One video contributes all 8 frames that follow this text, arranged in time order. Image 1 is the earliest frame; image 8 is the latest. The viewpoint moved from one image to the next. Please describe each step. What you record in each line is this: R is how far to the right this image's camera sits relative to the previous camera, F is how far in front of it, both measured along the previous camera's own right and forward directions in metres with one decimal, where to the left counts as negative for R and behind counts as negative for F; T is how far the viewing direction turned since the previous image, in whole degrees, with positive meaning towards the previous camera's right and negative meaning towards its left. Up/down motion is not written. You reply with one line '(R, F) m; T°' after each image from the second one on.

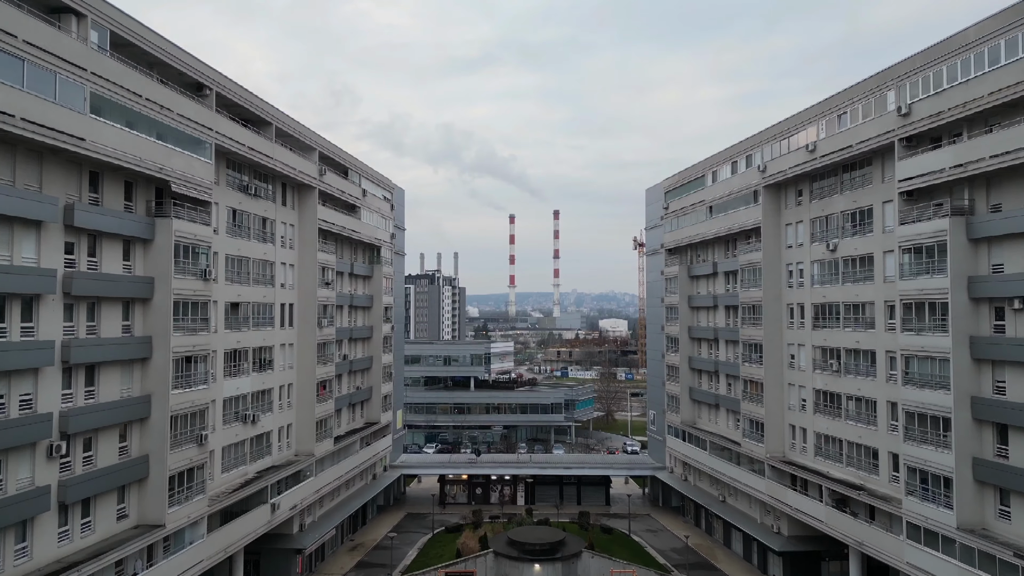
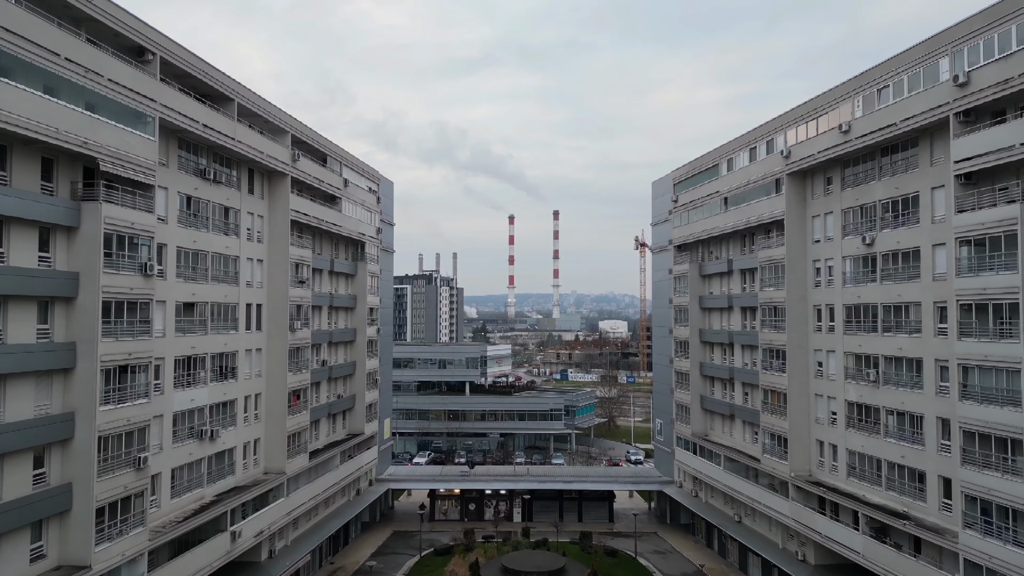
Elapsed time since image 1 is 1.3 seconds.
(+0.2, +3.5) m; 0°
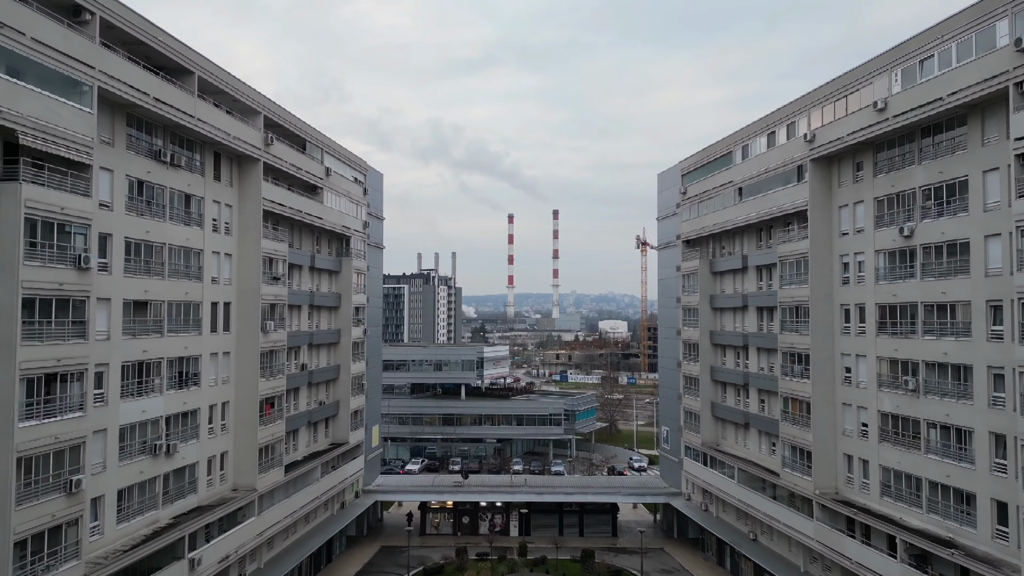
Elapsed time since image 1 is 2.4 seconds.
(+0.2, +2.8) m; 0°
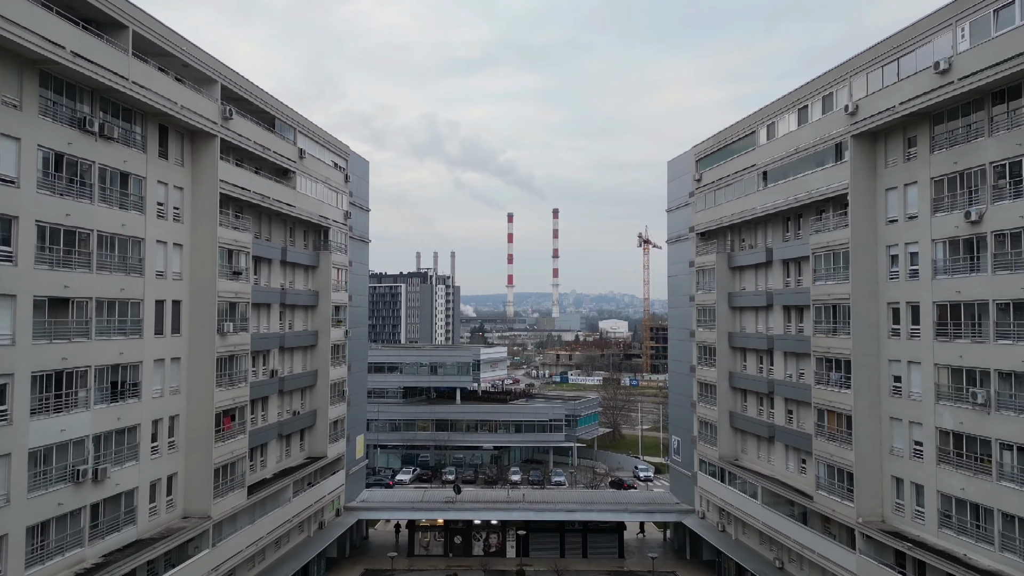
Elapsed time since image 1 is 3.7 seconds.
(+0.2, +3.7) m; 0°
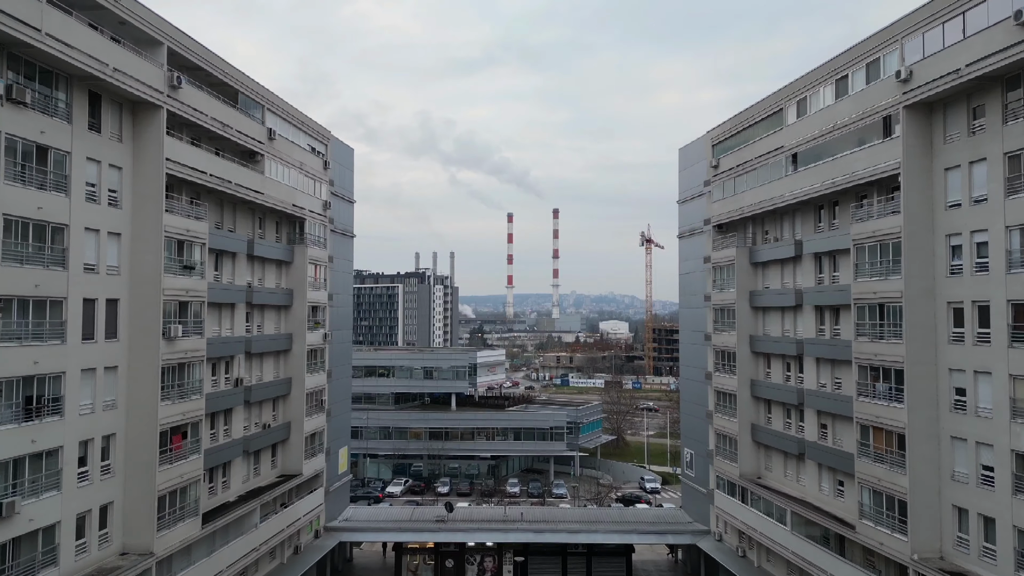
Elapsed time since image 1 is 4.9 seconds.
(+0.2, +3.4) m; 0°
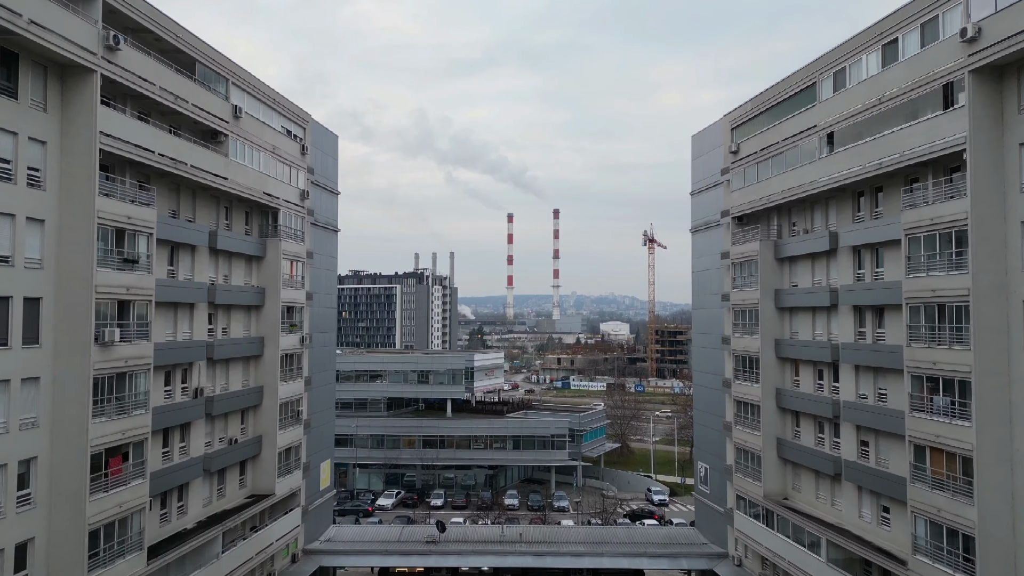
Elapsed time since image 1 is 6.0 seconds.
(+0.1, +3.1) m; 0°
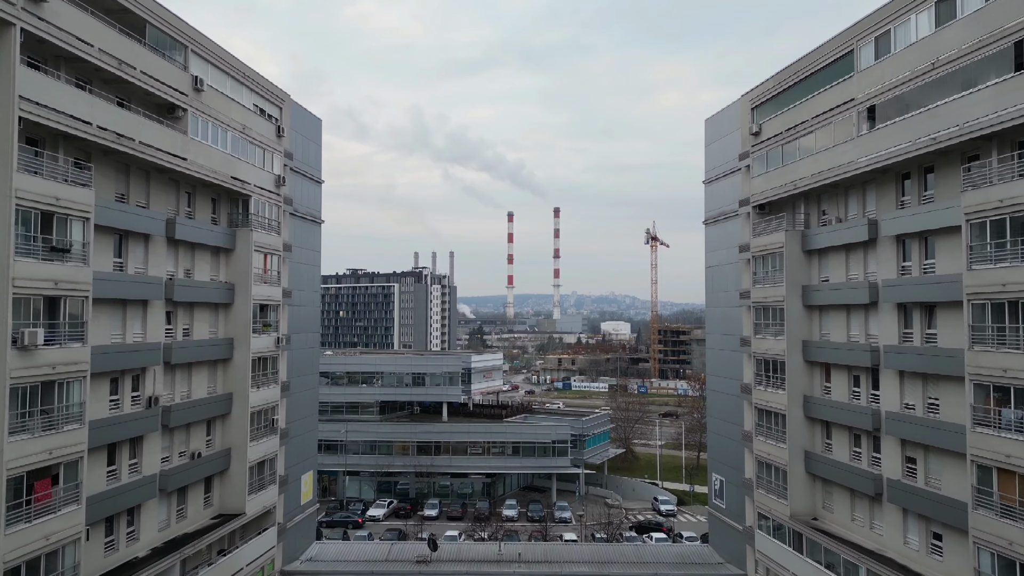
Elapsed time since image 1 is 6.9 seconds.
(+0.1, +2.7) m; 0°
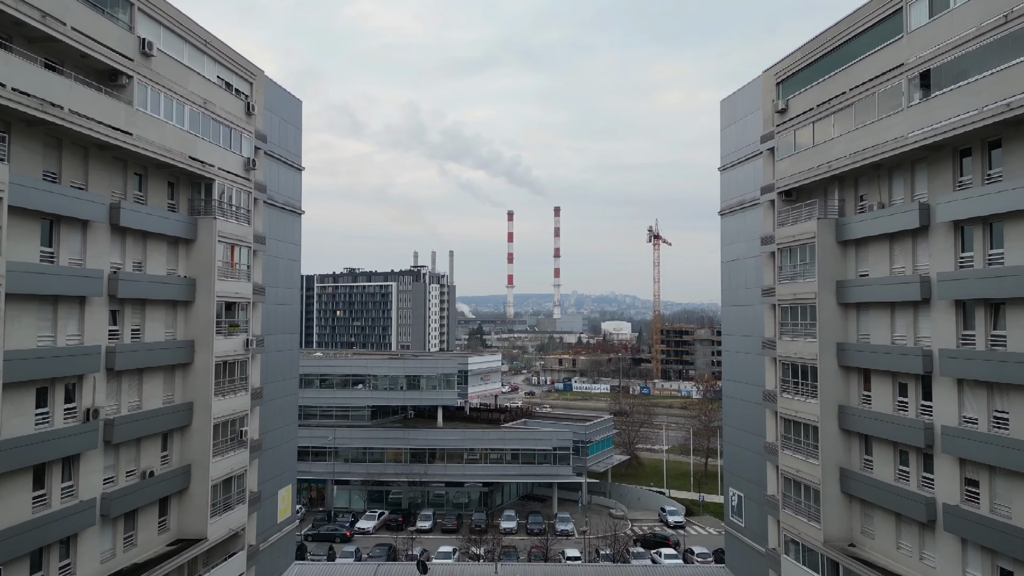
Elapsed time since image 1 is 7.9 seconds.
(+0.1, +2.7) m; 0°
